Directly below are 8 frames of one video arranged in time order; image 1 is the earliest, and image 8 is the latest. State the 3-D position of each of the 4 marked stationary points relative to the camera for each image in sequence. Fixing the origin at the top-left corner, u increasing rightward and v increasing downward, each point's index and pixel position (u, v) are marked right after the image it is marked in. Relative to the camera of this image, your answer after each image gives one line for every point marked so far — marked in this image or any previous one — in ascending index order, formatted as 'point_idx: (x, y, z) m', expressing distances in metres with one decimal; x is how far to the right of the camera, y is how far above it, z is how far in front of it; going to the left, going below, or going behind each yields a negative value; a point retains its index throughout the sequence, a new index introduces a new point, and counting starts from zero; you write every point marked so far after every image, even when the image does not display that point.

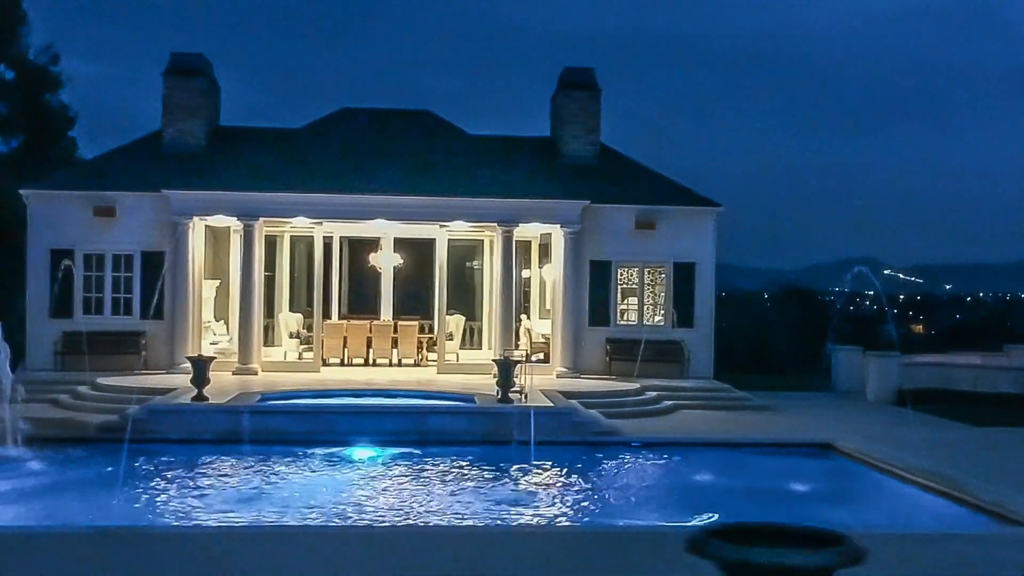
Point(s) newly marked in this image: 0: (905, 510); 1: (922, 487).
0: (+5.4, -3.1, +12.9) m
1: (+6.0, -3.0, +13.7) m
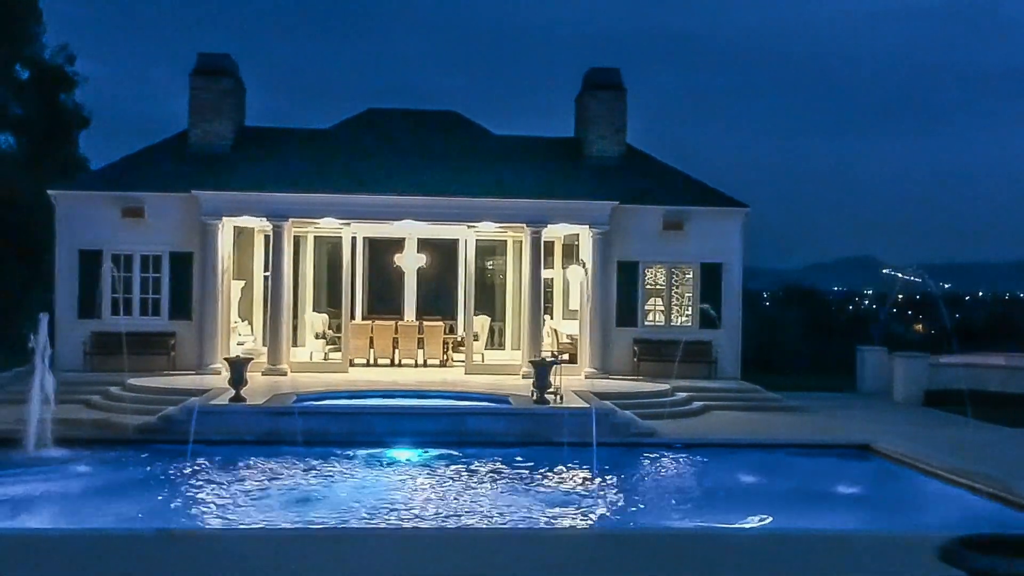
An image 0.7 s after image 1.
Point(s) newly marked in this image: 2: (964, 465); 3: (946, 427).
0: (+6.2, -3.1, +12.9) m
1: (+6.8, -3.0, +13.7) m
2: (+7.3, -2.8, +14.7) m
3: (+8.7, -2.8, +18.4) m
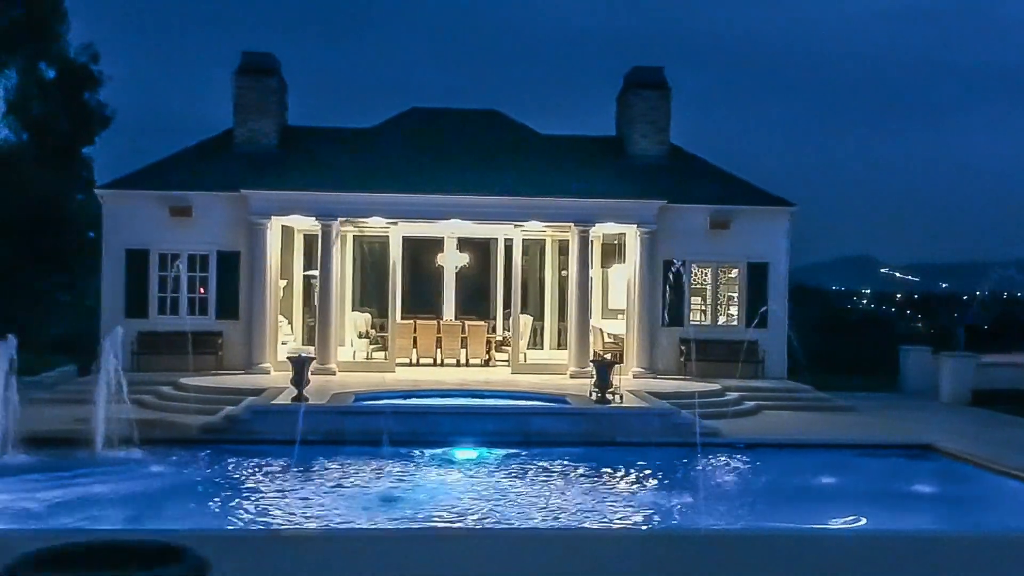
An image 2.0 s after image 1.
0: (+7.6, -3.1, +12.8) m
1: (+8.2, -3.0, +13.6) m
2: (+8.7, -2.8, +14.7) m
3: (+10.1, -2.8, +18.3) m
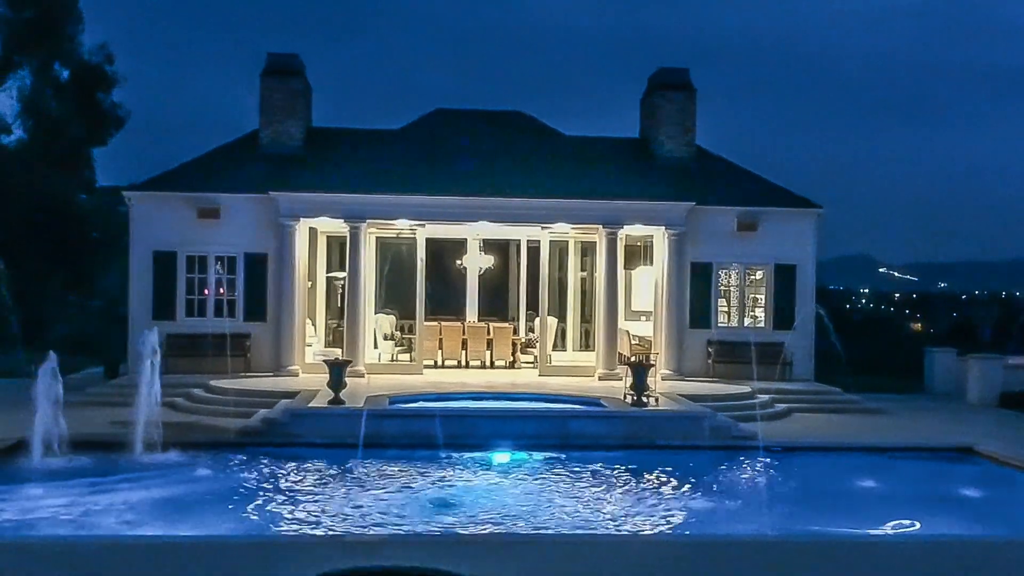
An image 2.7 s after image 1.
0: (+8.4, -3.2, +12.8) m
1: (+9.0, -3.0, +13.6) m
2: (+9.5, -2.9, +14.7) m
3: (+10.9, -2.8, +18.3) m
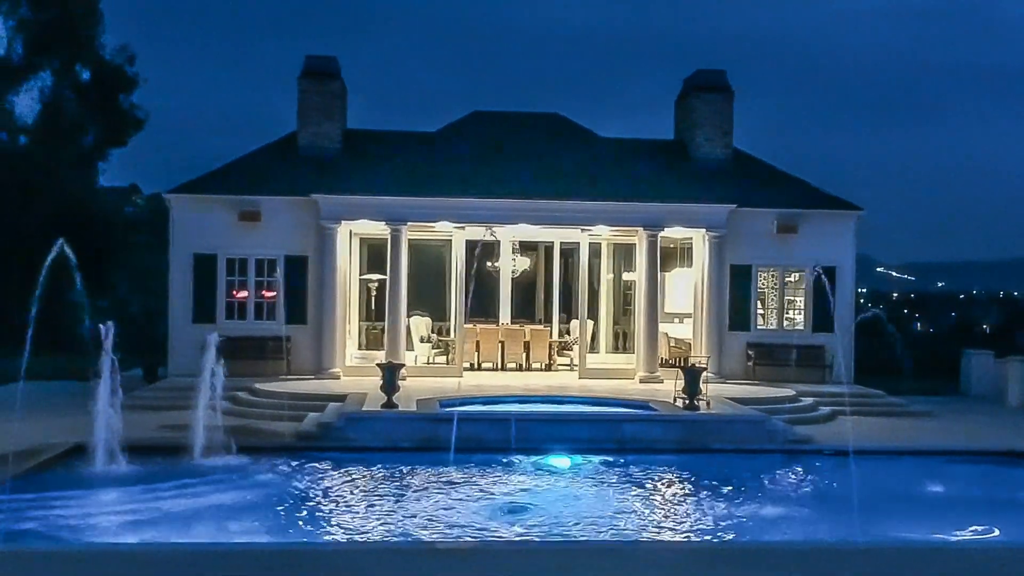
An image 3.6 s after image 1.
0: (+9.6, -3.2, +12.7) m
1: (+10.2, -3.1, +13.6) m
2: (+10.7, -3.0, +14.6) m
3: (+12.1, -2.9, +18.3) m
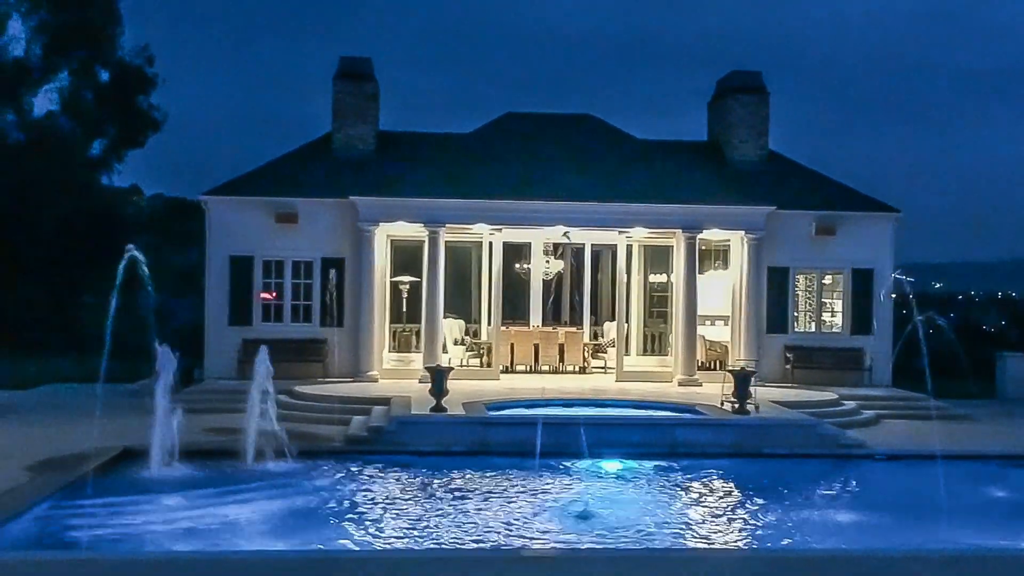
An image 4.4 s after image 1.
0: (+10.7, -3.3, +12.6) m
1: (+11.3, -3.2, +13.4) m
2: (+11.8, -3.0, +14.5) m
3: (+13.2, -3.0, +18.1) m
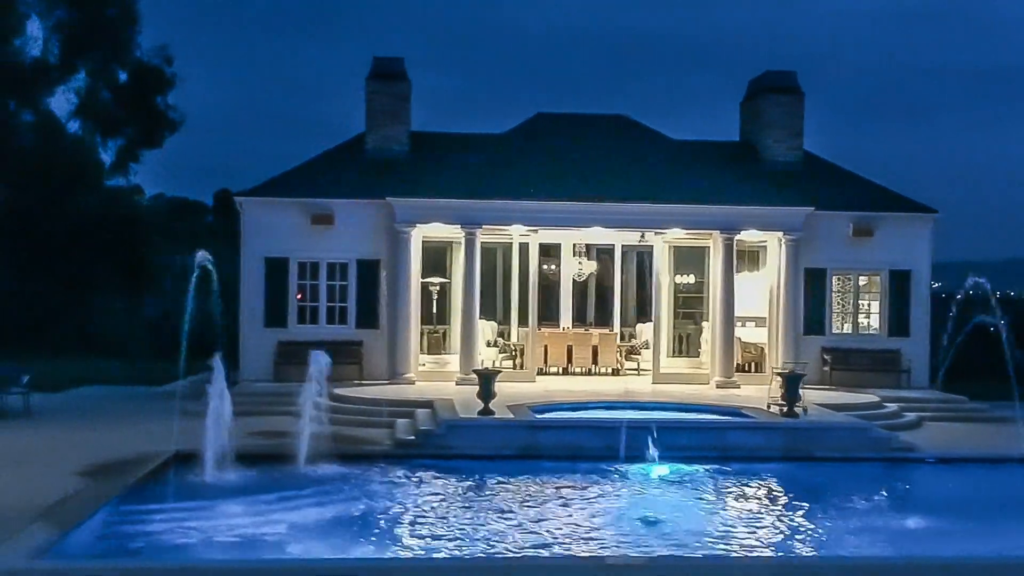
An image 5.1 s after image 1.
0: (+11.7, -3.3, +12.4) m
1: (+12.3, -3.2, +13.3) m
2: (+12.8, -3.1, +14.3) m
3: (+14.2, -3.0, +18.0) m
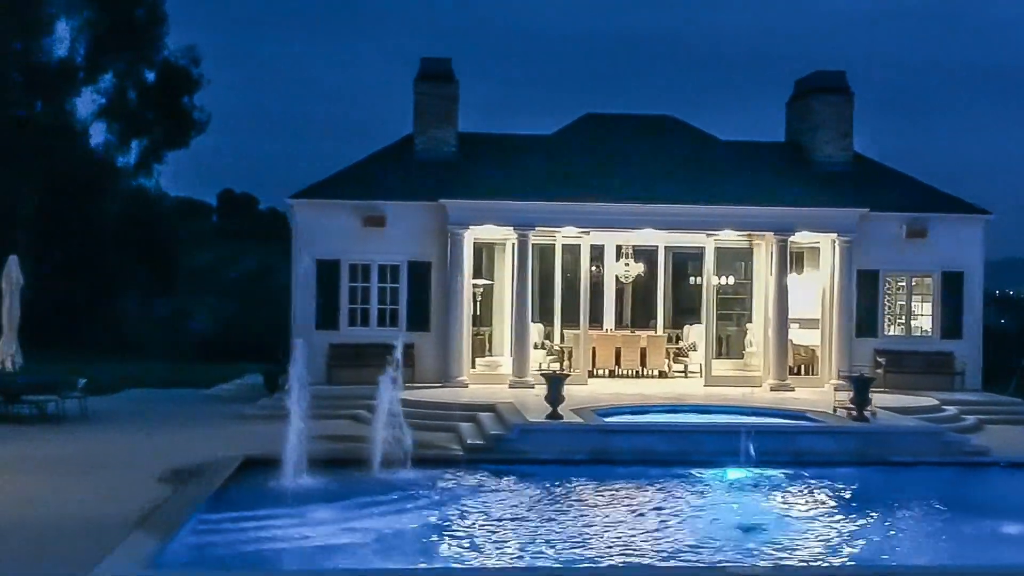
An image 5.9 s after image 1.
0: (+13.2, -3.4, +12.3) m
1: (+13.8, -3.2, +13.1) m
2: (+14.3, -3.1, +14.2) m
3: (+15.7, -3.1, +17.8) m
